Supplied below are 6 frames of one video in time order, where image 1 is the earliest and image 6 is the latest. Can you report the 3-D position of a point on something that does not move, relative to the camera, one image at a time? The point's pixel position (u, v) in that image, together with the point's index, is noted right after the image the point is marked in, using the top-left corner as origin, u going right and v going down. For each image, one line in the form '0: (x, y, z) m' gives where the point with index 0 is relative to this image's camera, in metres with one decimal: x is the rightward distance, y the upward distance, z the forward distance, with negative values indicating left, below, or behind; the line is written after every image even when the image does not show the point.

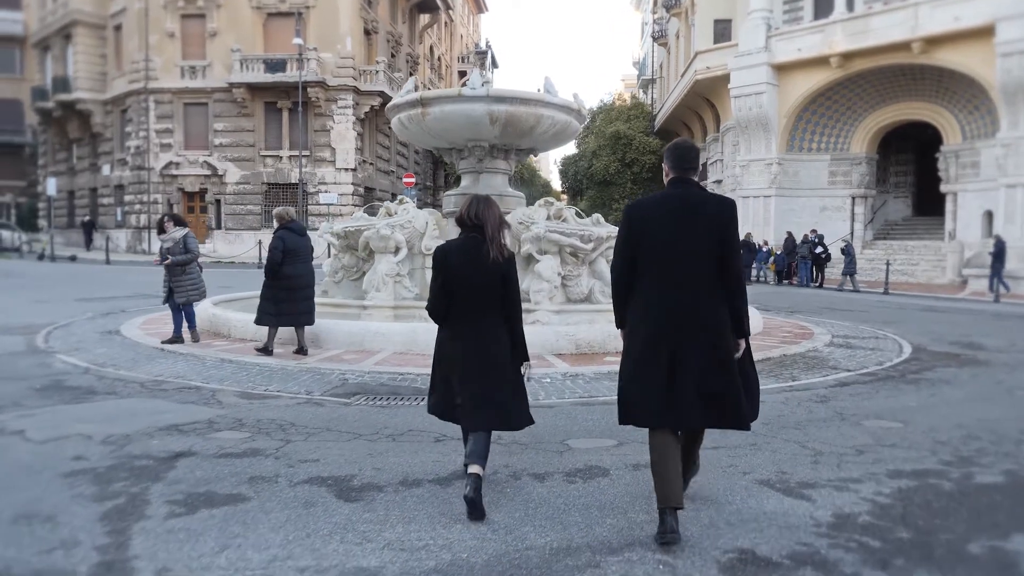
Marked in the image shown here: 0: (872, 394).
0: (+3.2, -1.0, +6.7) m
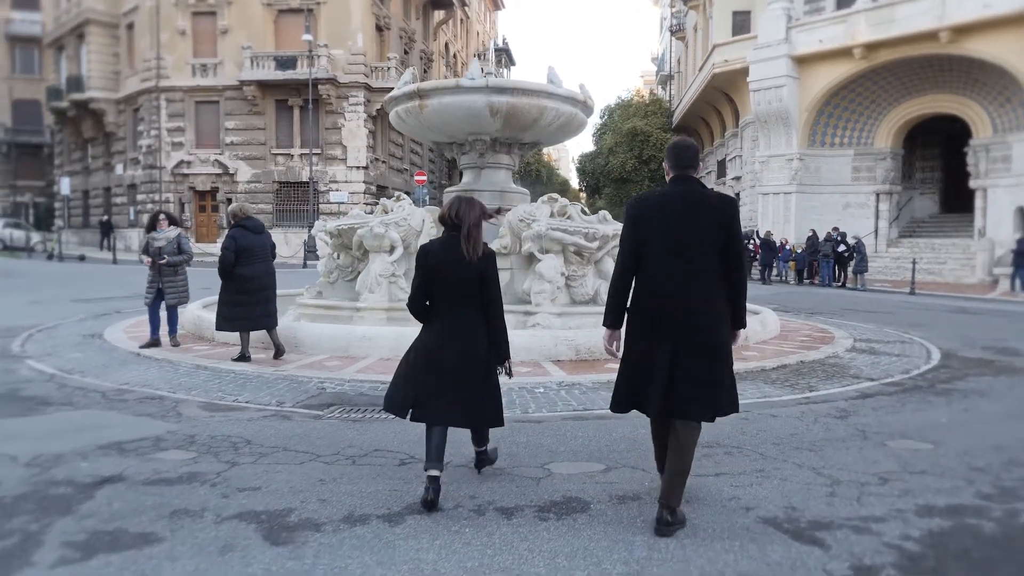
0: (+3.1, -1.0, +6.1) m
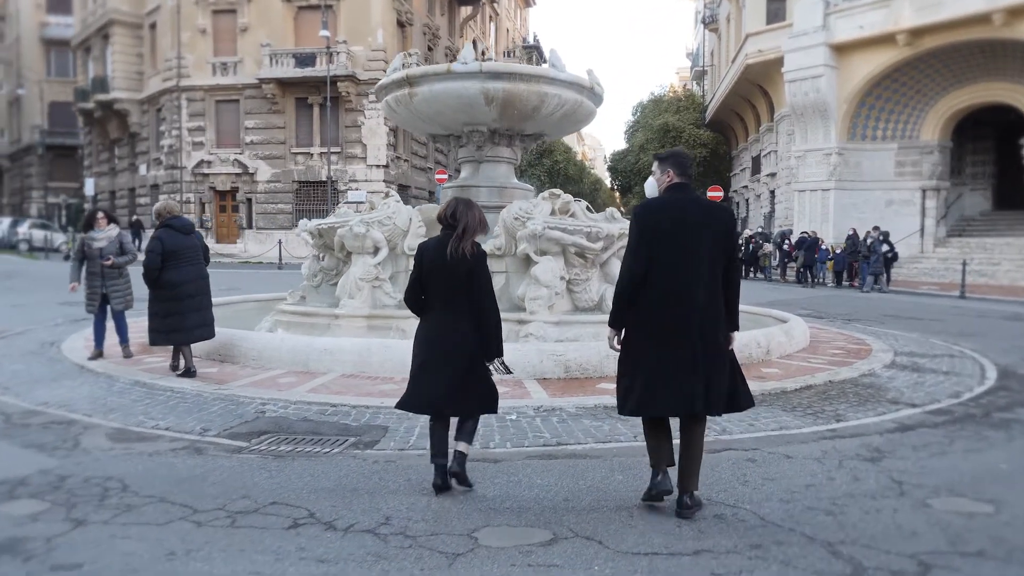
0: (+2.9, -1.0, +4.9) m
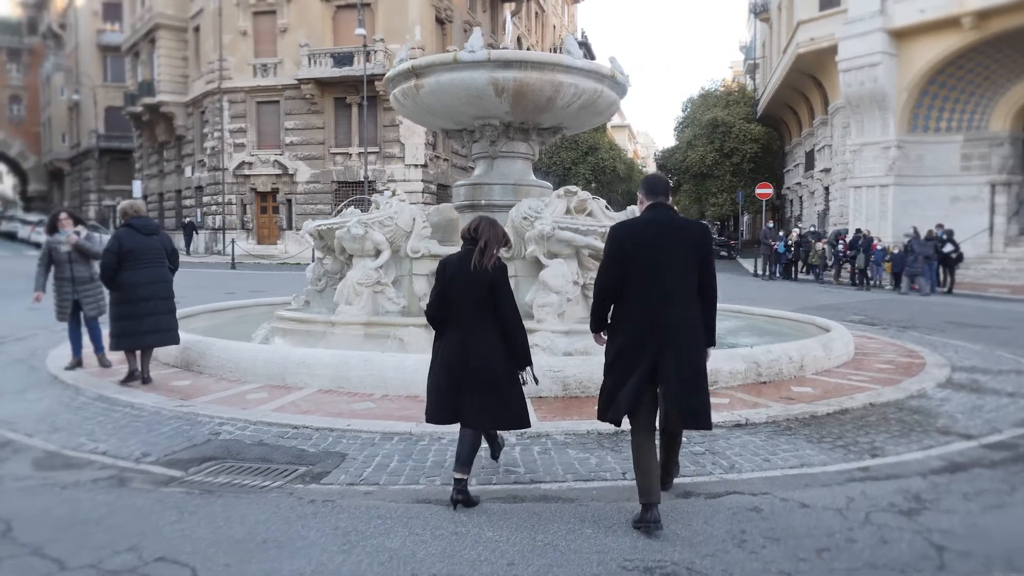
0: (+2.6, -1.1, +4.0) m
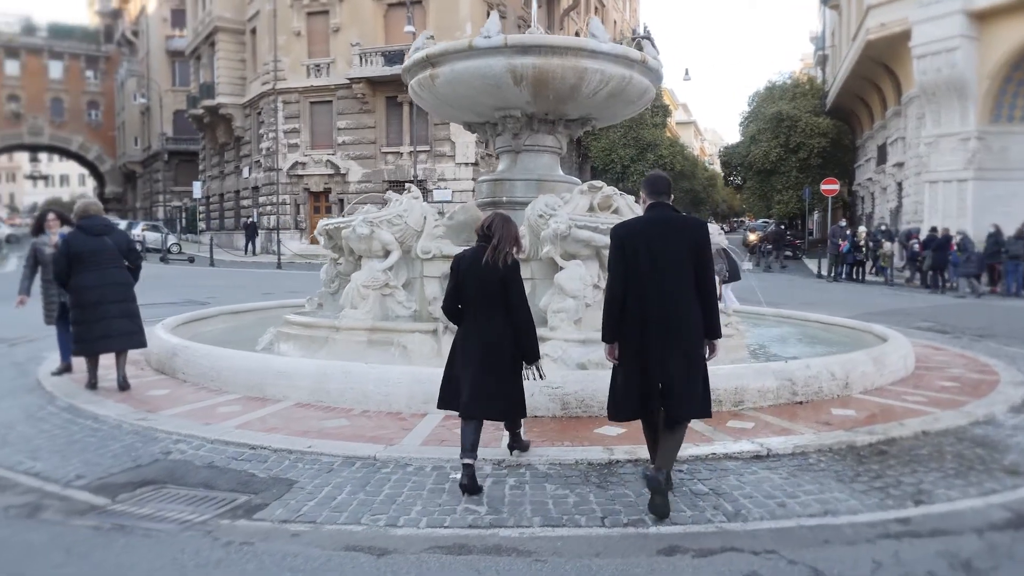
0: (+2.4, -1.2, +3.1) m
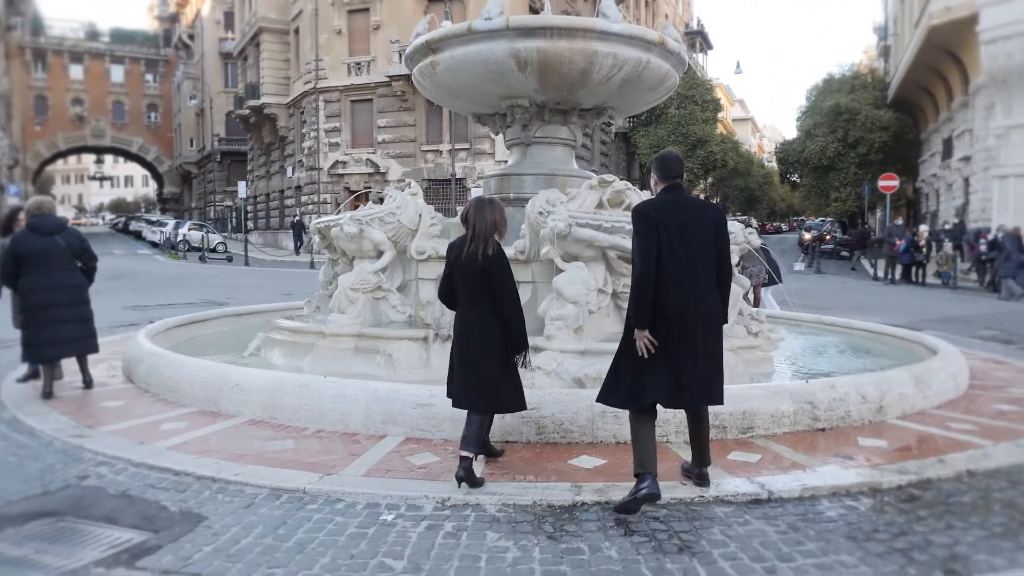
0: (+2.0, -1.2, +2.3) m
